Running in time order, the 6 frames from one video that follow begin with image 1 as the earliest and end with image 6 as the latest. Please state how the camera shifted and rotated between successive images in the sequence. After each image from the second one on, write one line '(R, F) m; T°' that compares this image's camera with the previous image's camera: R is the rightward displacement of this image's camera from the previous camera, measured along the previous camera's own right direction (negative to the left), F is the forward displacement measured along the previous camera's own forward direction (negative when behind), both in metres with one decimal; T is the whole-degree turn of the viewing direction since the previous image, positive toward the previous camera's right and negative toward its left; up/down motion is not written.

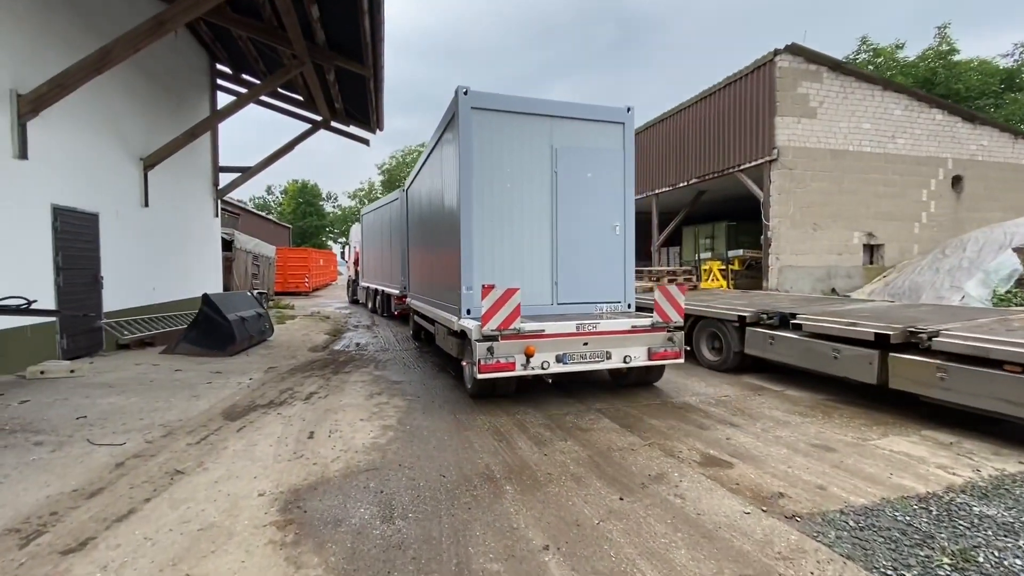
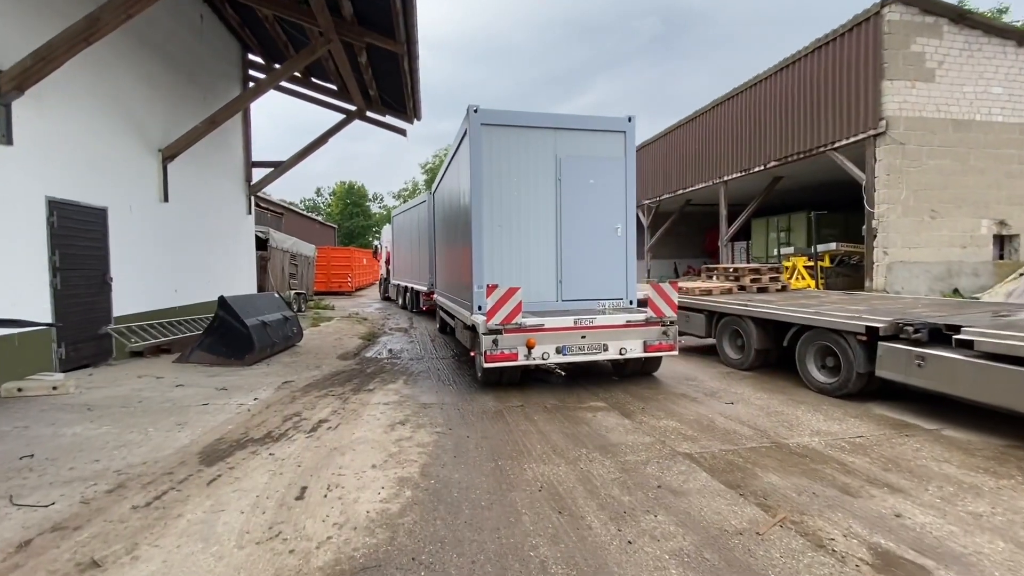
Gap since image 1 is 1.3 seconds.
(-0.1, +1.2) m; -5°
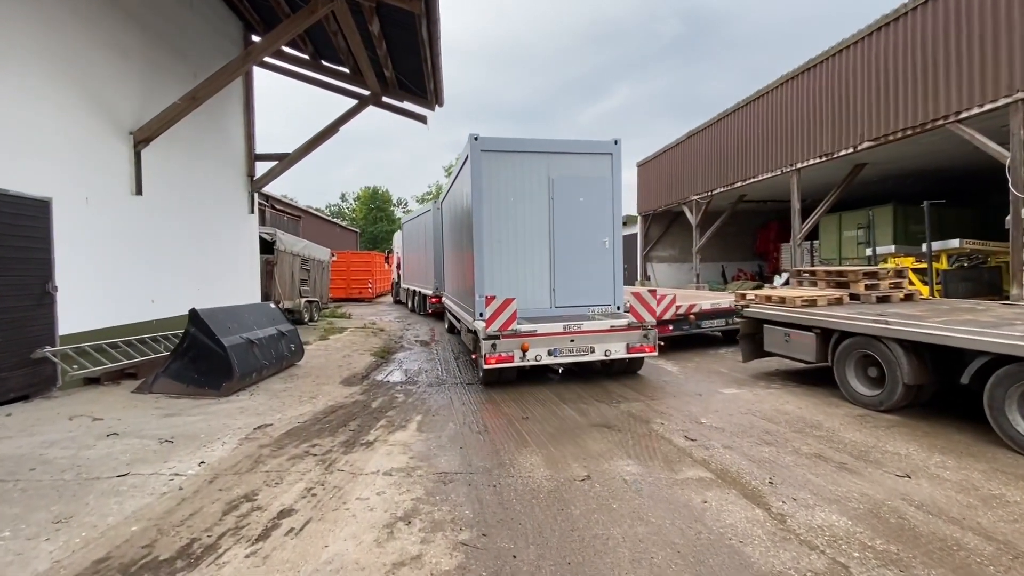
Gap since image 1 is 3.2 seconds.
(-0.3, +1.6) m; -3°
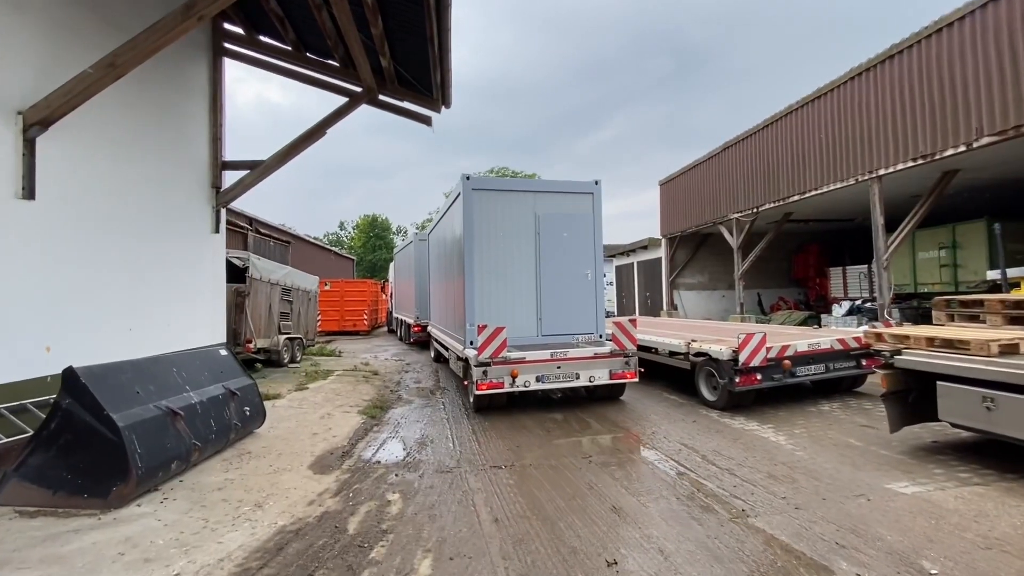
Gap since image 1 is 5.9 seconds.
(-0.5, +2.0) m; 0°
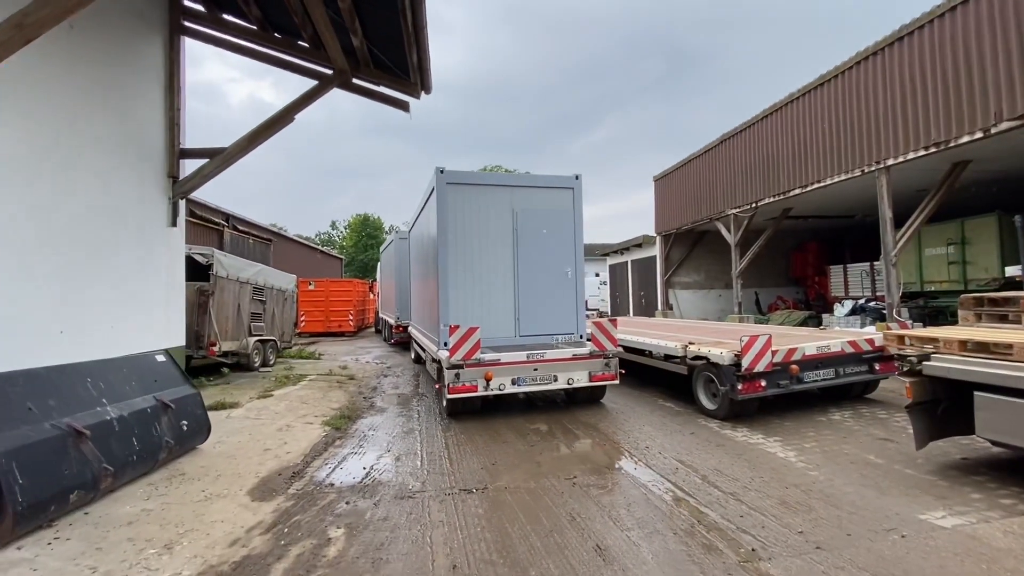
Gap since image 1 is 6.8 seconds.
(+0.2, +0.6) m; +1°
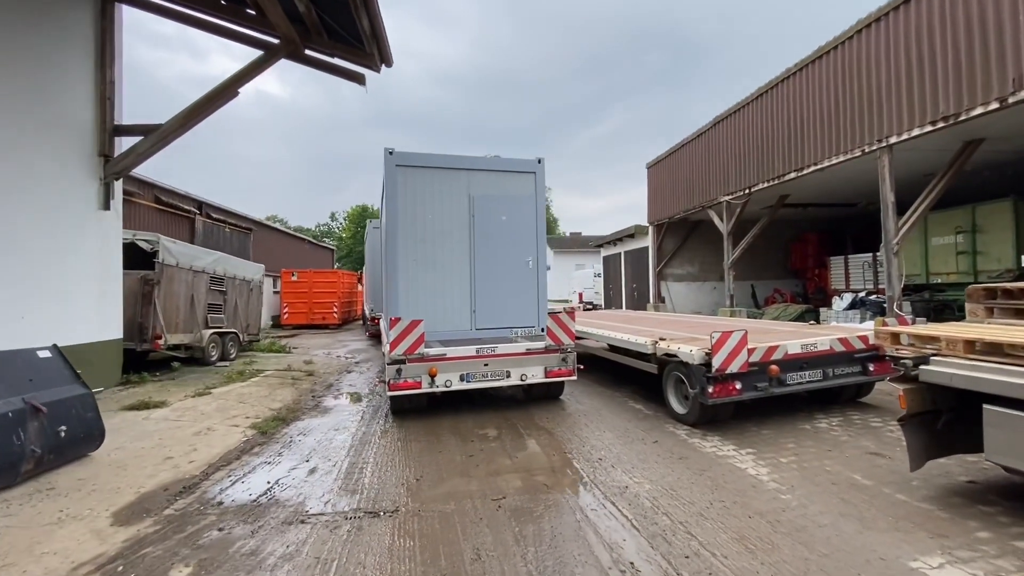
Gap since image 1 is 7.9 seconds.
(+0.7, +0.7) m; -1°
